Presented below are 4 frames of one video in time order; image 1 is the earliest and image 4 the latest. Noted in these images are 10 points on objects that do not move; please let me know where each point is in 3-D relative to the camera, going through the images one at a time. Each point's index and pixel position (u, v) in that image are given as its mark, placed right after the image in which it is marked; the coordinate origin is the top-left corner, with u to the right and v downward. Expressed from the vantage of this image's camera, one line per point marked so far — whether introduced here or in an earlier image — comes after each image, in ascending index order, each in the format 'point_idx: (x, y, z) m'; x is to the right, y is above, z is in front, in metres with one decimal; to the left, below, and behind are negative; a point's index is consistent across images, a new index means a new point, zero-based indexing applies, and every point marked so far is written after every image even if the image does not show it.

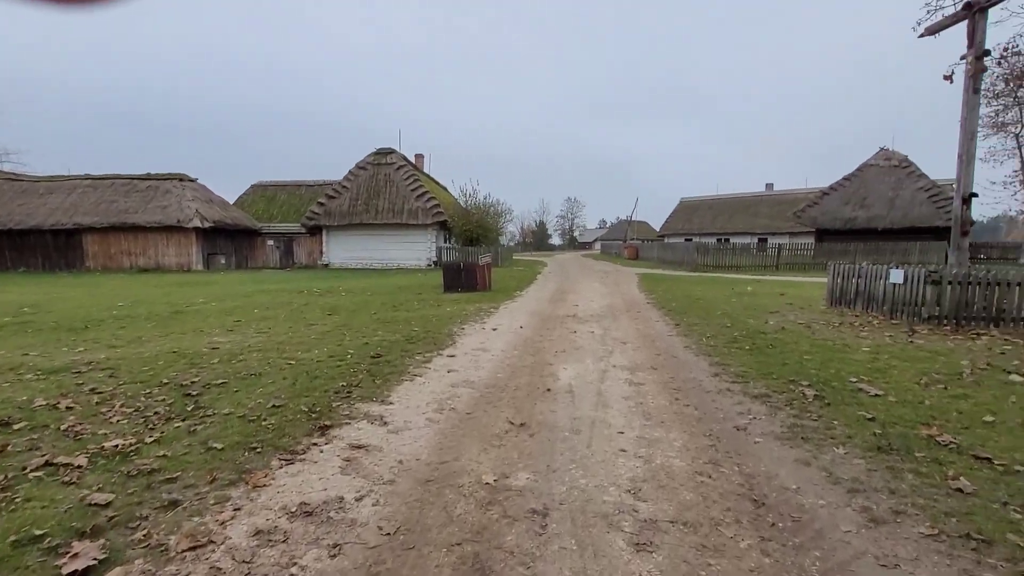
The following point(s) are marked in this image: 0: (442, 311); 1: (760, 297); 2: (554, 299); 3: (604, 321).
0: (-1.8, -0.6, +12.1) m
1: (+7.4, -0.3, +14.4) m
2: (+1.2, -0.4, +14.8) m
3: (+2.1, -0.8, +11.1) m
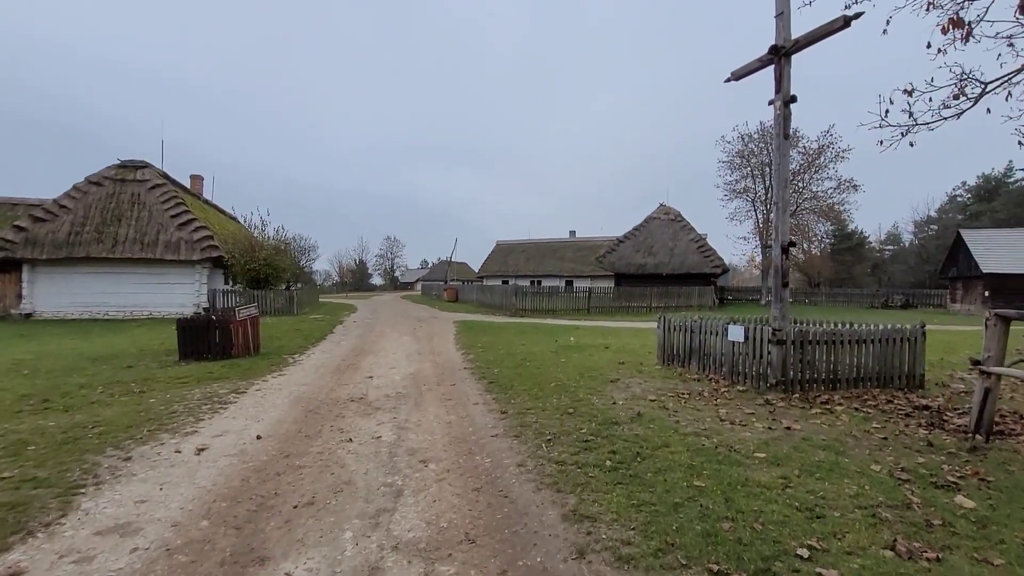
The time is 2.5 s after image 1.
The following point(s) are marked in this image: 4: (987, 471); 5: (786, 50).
0: (-5.7, -1.8, +7.3) m
1: (+2.1, -1.7, +12.7) m
2: (-3.8, -1.8, +10.8) m
3: (-1.8, -1.9, +7.7) m
4: (+4.8, -1.9, +4.9) m
5: (+5.5, +4.8, +9.7) m
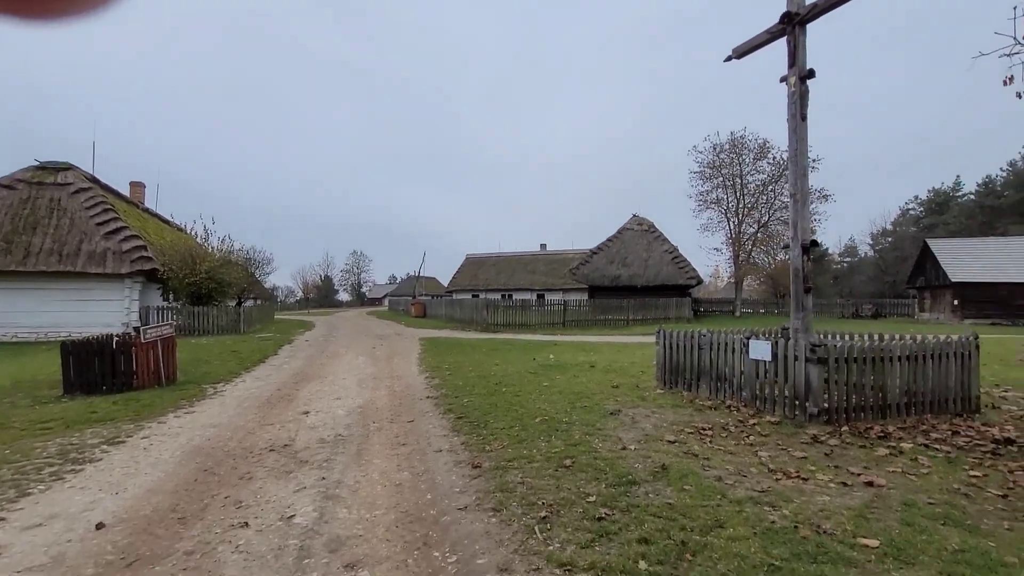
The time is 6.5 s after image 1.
0: (-6.0, -1.9, +5.0) m
1: (+1.5, -2.0, +10.9) m
2: (-4.3, -2.0, +8.6) m
3: (-2.1, -2.0, +5.6) m
4: (+4.7, -1.8, +3.3) m
5: (+5.0, +4.6, +8.3) m
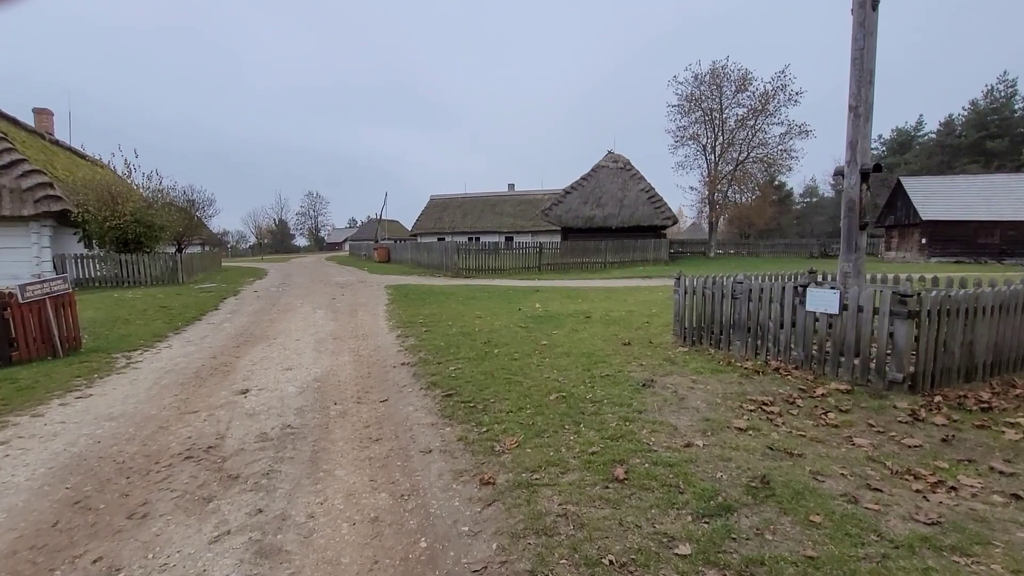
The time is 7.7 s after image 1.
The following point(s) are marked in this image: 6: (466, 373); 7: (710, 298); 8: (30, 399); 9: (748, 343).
0: (-5.8, -1.6, +3.0) m
1: (+1.2, -0.8, +9.4) m
2: (-4.4, -1.2, +6.8) m
3: (-1.9, -1.5, +3.9) m
4: (+5.0, -1.5, +2.1) m
5: (+4.9, +5.5, +6.3) m
6: (-0.6, -1.1, +6.5) m
7: (+3.0, -0.1, +7.4) m
8: (-5.7, -1.3, +5.8) m
9: (+3.4, -0.8, +6.9) m
